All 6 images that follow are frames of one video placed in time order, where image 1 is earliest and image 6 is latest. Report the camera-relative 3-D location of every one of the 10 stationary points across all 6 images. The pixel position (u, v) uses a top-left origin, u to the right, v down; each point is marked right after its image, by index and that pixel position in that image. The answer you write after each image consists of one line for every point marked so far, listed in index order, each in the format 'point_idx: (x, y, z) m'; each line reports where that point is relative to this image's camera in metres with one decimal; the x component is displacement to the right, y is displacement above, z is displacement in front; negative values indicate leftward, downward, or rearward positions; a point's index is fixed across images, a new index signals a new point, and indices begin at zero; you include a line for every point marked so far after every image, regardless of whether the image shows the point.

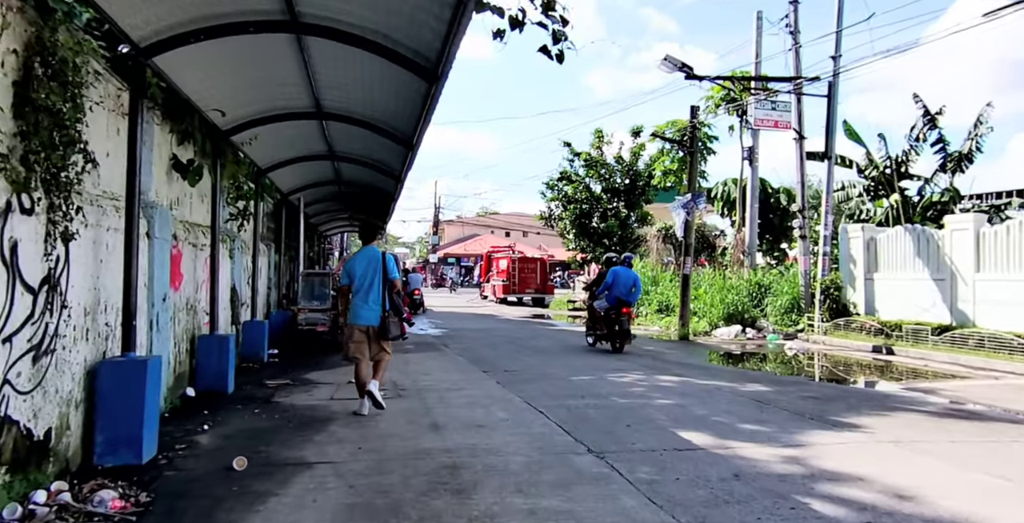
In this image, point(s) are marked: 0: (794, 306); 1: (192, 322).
0: (+6.8, -1.1, +17.1) m
1: (-3.4, -0.6, +7.8) m
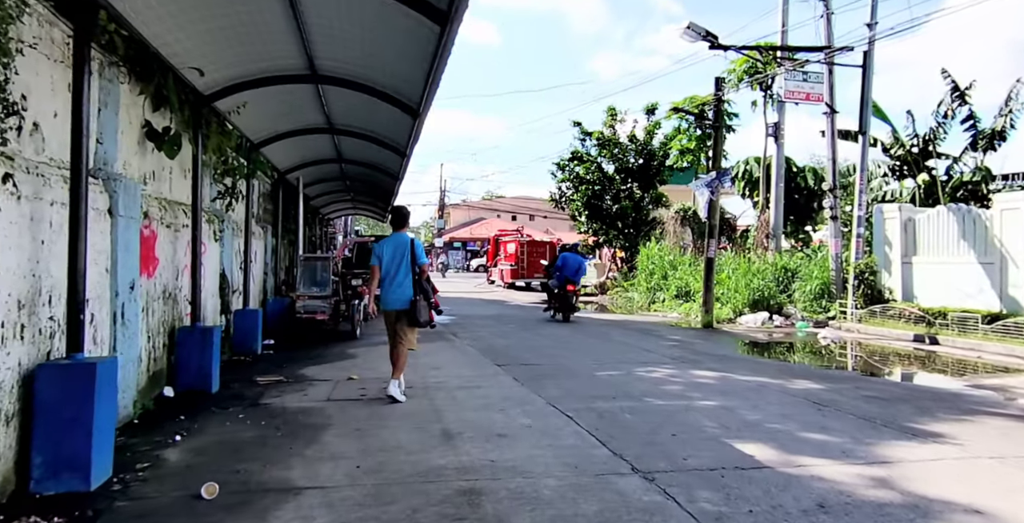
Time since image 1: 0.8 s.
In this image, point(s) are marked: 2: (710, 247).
0: (+7.1, -0.7, +16.1) m
1: (-3.2, -0.5, +6.9) m
2: (+4.2, +0.3, +15.2) m
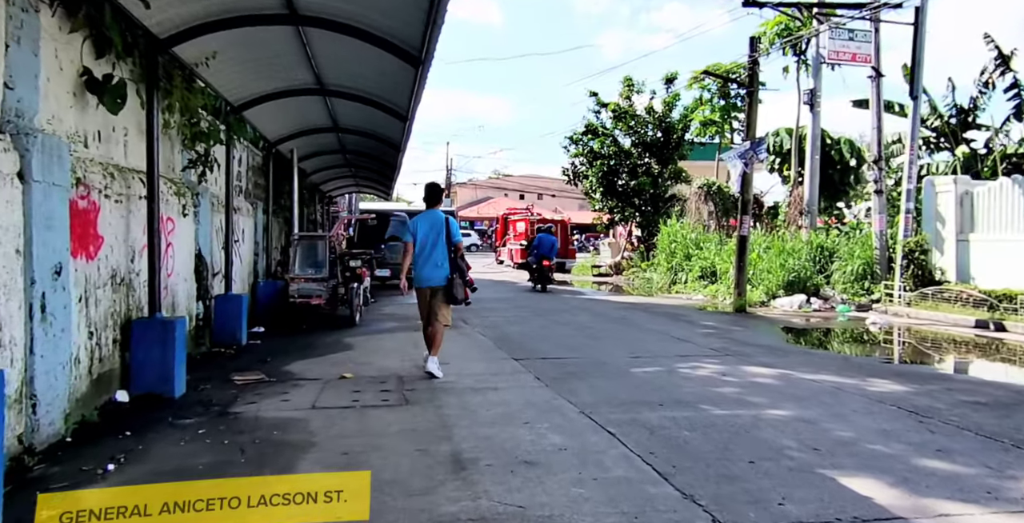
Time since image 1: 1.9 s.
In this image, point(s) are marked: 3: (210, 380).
0: (+7.4, -0.2, +14.8) m
1: (-3.1, -0.3, +5.7) m
2: (+4.5, +0.7, +13.9) m
3: (-2.6, -1.1, +6.3) m
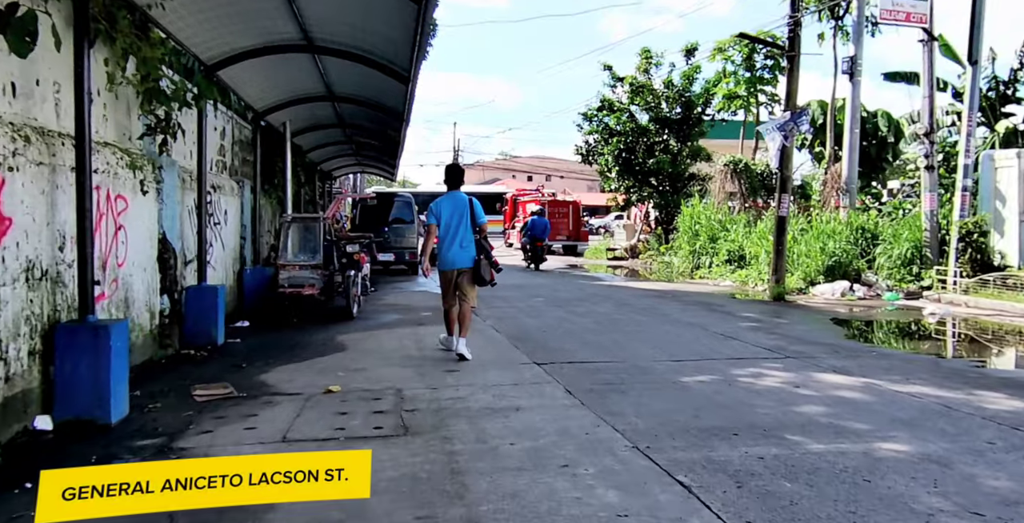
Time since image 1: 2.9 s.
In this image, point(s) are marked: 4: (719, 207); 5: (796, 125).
0: (+7.6, +0.1, +13.5) m
1: (-2.9, -0.2, +4.5) m
2: (+4.7, +1.0, +12.6) m
3: (-2.5, -1.0, +5.1) m
4: (+5.5, +1.4, +18.9) m
5: (+4.8, +2.3, +12.2) m
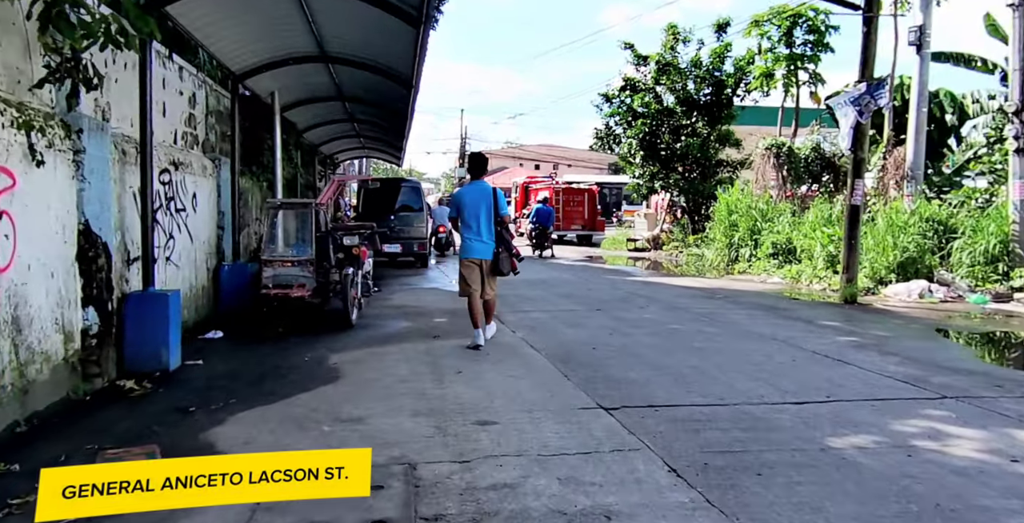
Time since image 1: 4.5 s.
0: (+8.0, +0.1, +11.7) m
1: (-2.5, -0.3, +2.7) m
2: (+5.1, +1.1, +10.8) m
3: (-2.1, -1.0, +3.3) m
4: (+5.9, +1.6, +17.0) m
5: (+5.2, +2.4, +10.3) m
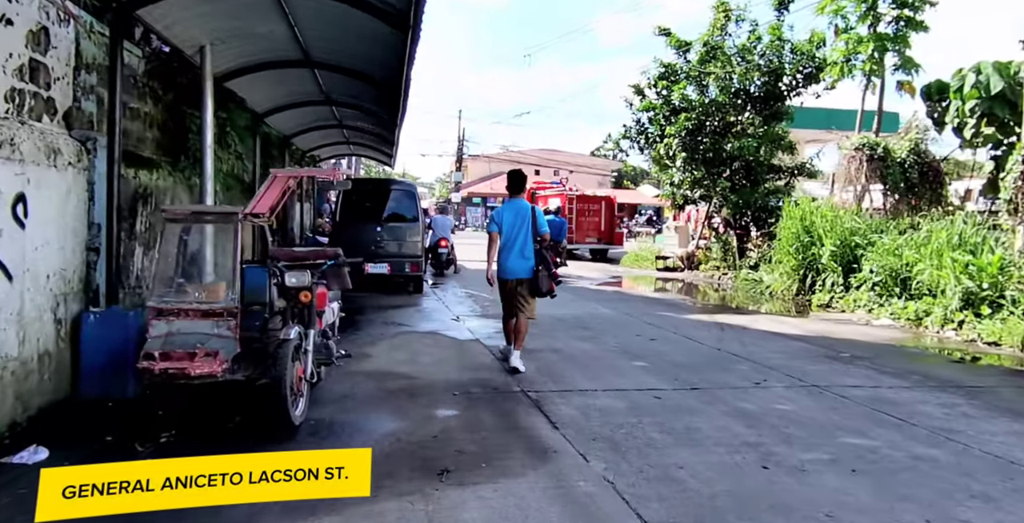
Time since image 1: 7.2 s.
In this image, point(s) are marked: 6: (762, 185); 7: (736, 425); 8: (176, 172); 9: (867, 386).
0: (+8.4, -0.4, +8.2) m
1: (-2.1, -0.6, -0.9) m
2: (+5.5, +0.6, +7.3) m
3: (-1.7, -1.3, -0.3) m
4: (+6.2, +1.0, +13.5) m
5: (+5.6, +1.9, +6.8) m
6: (+6.2, +1.9, +17.8) m
7: (+1.6, -1.1, +4.9) m
8: (-3.8, +1.0, +8.1) m
9: (+3.1, -1.1, +6.4) m
